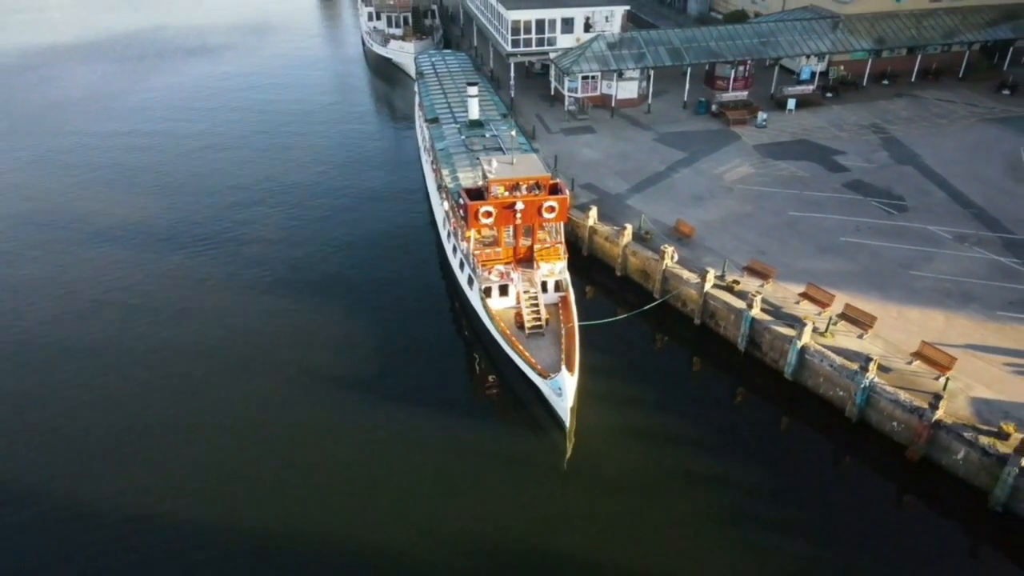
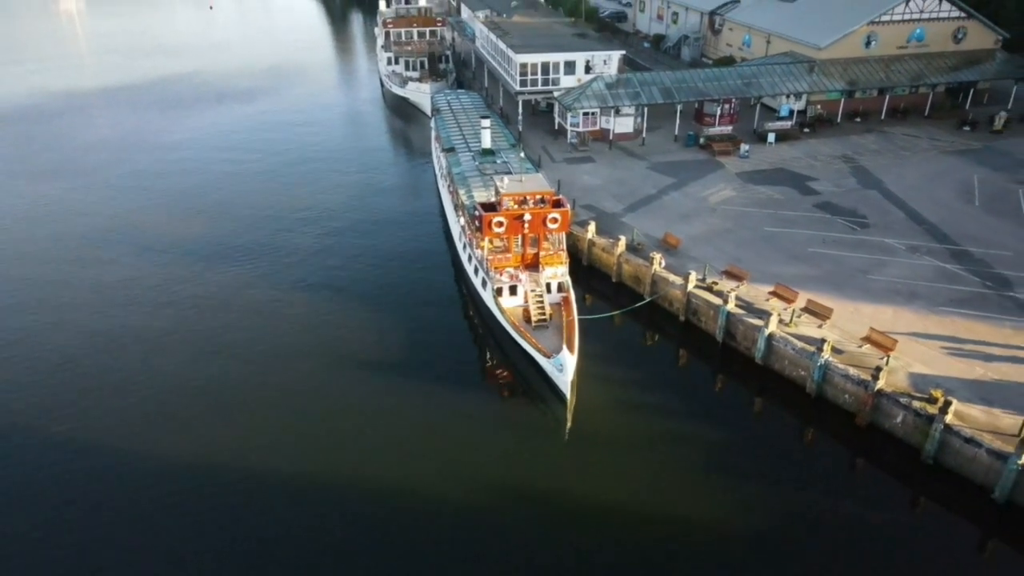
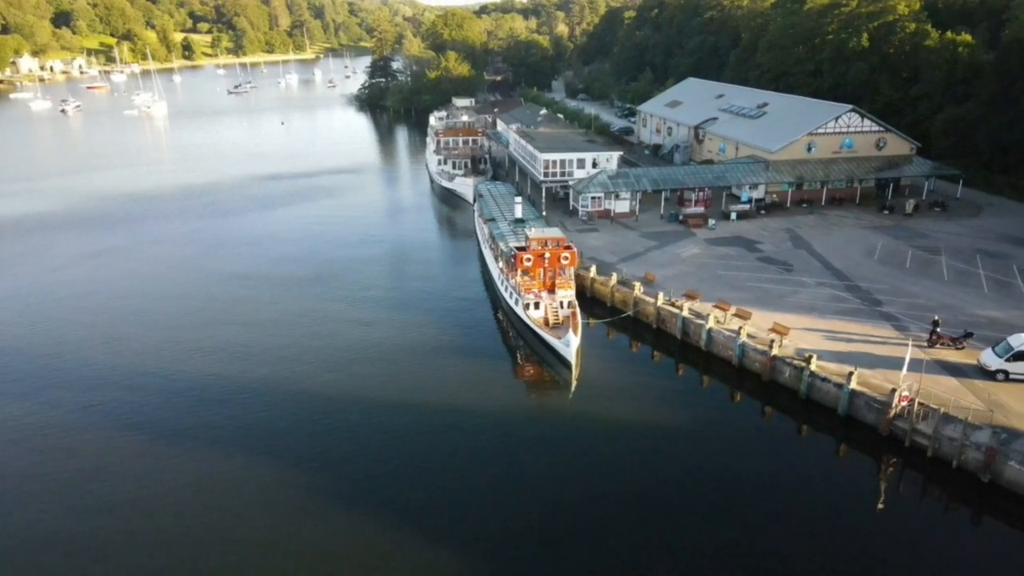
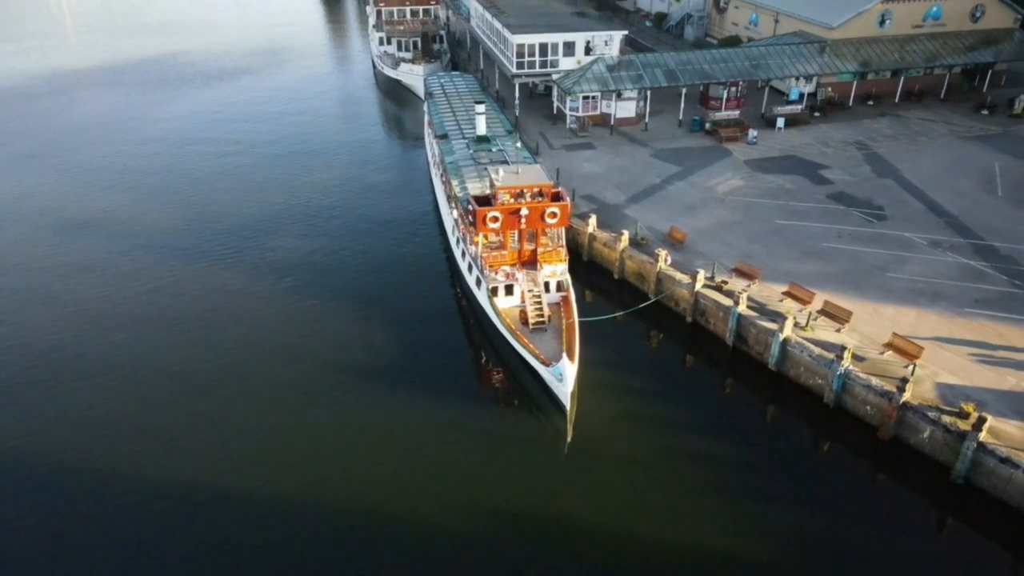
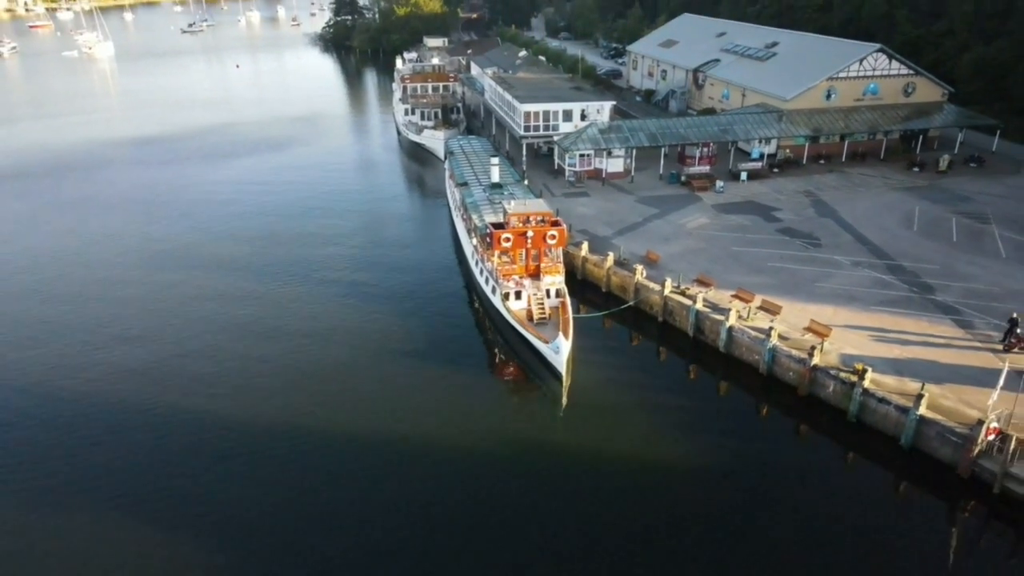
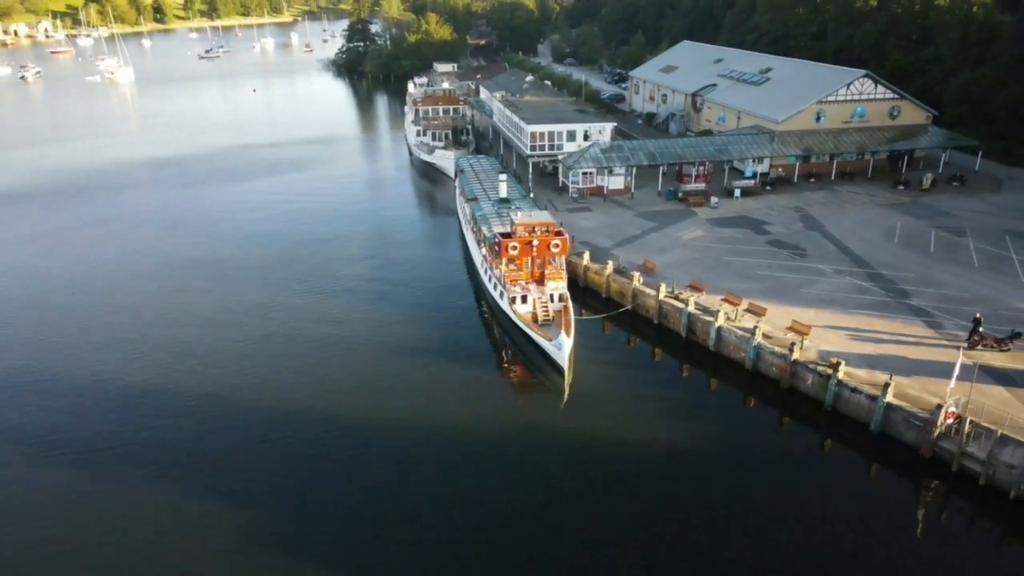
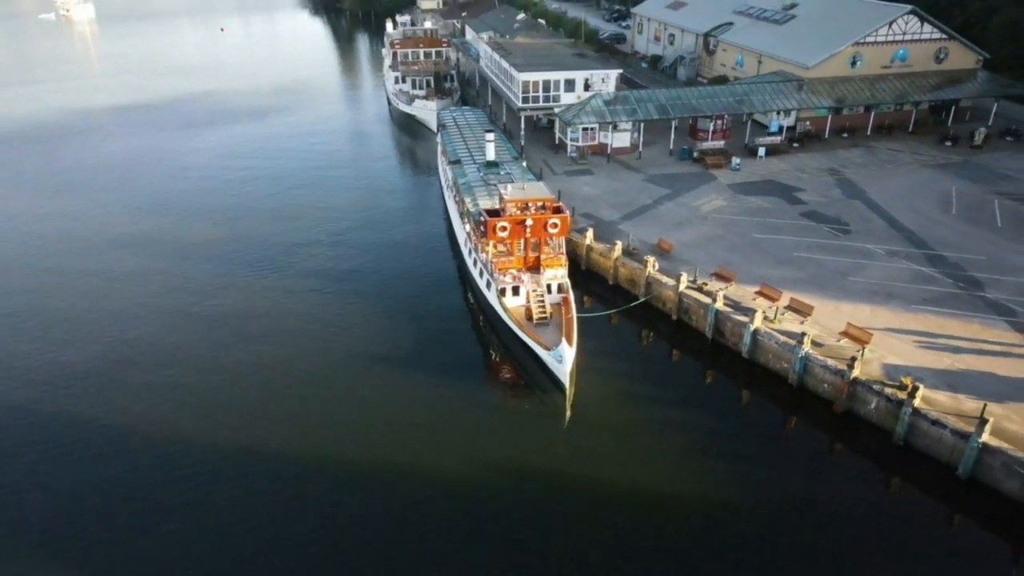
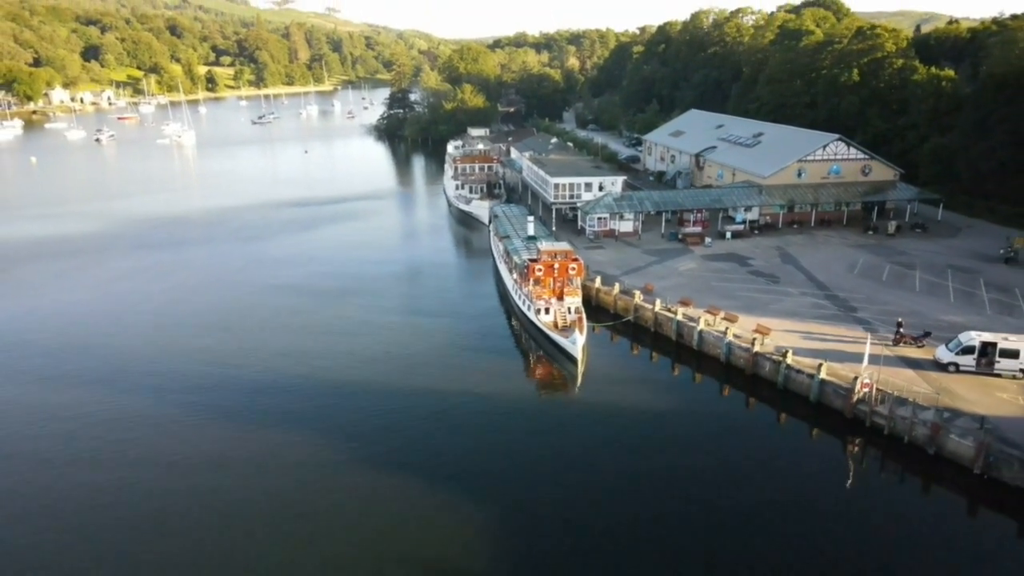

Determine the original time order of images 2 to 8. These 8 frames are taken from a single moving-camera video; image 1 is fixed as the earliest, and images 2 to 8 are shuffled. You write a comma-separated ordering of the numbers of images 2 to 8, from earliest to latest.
4, 2, 7, 5, 6, 3, 8
